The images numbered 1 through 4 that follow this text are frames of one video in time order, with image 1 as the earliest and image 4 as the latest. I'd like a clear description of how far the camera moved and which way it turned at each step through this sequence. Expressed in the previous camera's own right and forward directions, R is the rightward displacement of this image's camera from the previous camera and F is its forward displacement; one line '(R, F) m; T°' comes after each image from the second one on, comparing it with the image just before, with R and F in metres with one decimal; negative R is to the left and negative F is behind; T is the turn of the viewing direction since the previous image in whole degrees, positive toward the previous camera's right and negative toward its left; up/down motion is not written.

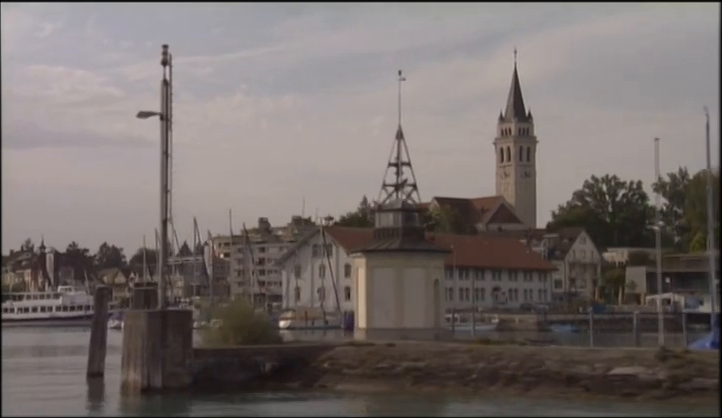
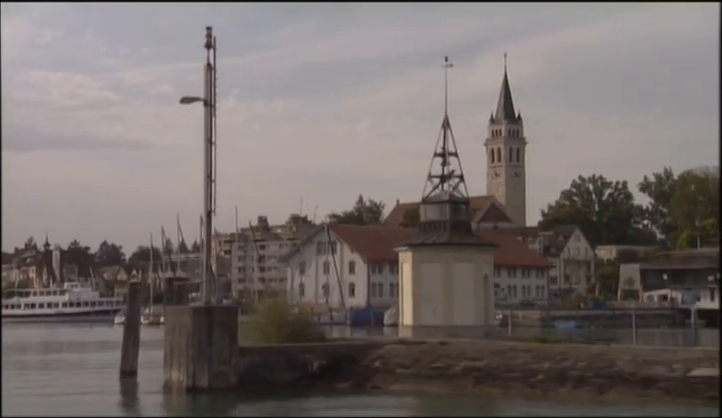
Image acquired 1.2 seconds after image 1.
(-1.6, +1.9) m; 0°
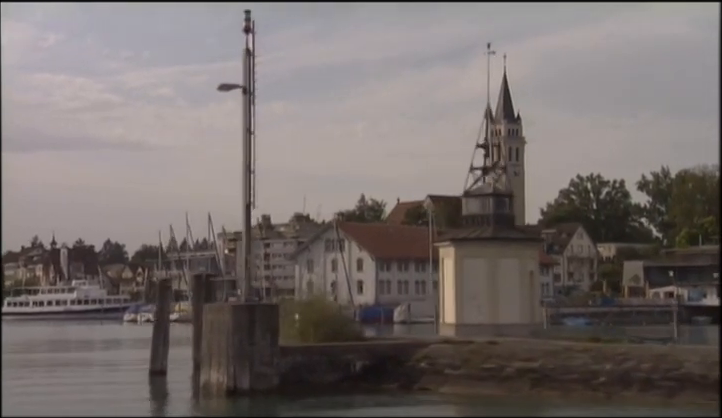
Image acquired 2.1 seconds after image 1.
(-1.2, +1.7) m; 0°
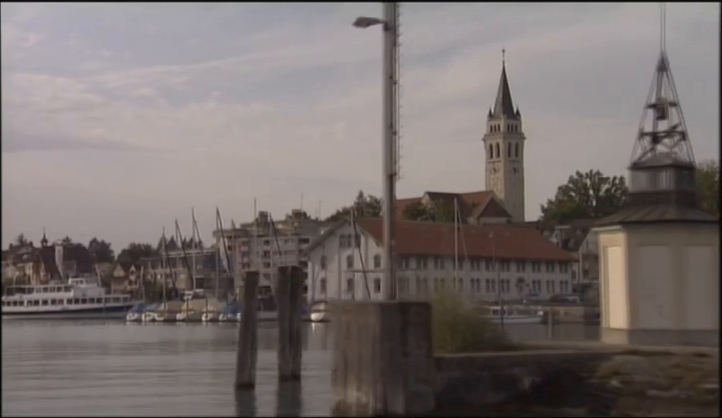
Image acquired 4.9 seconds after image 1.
(-3.7, +8.2) m; 0°
